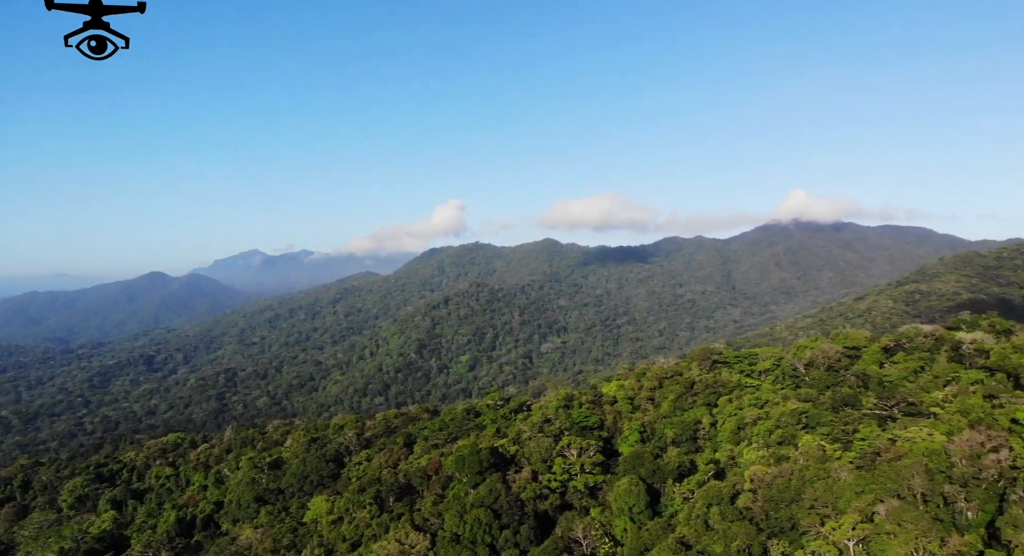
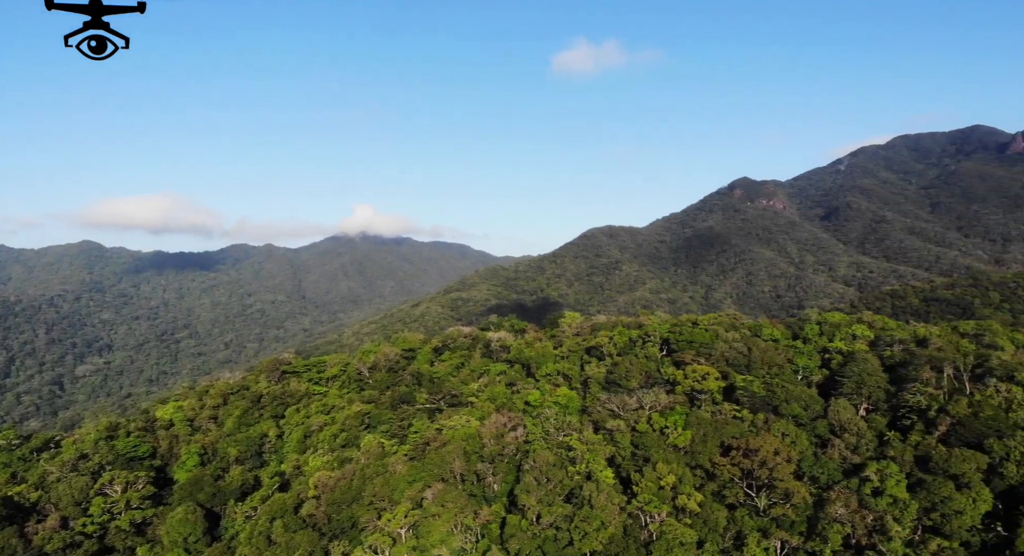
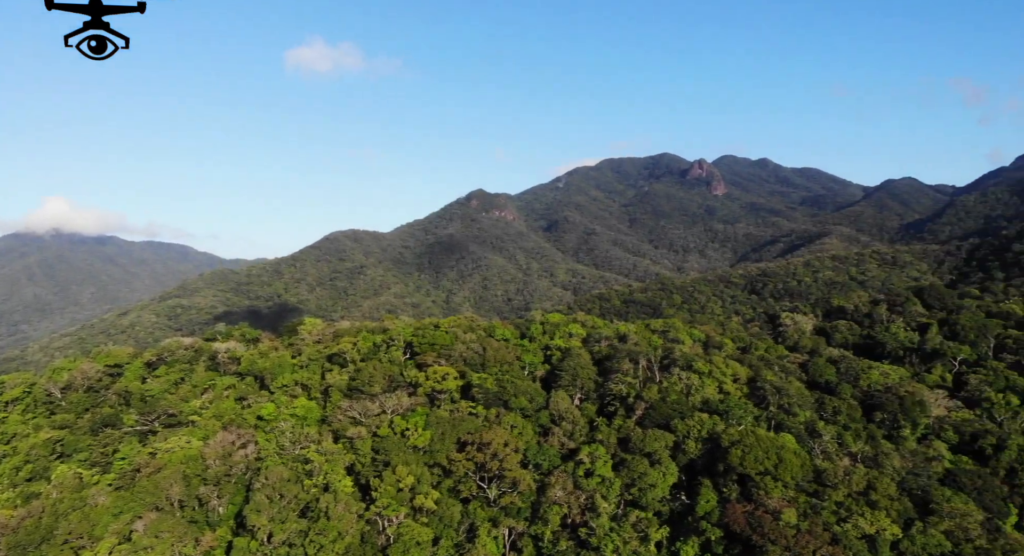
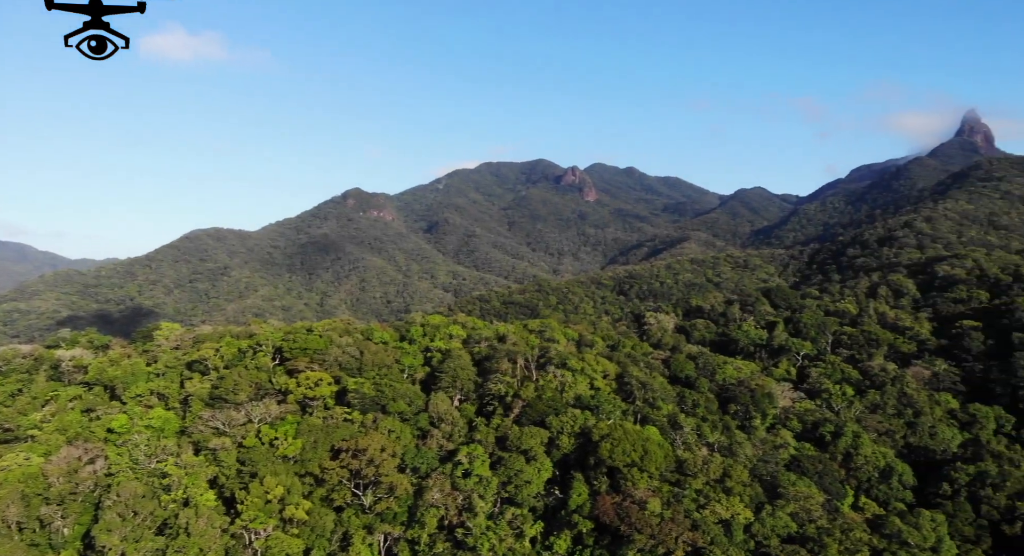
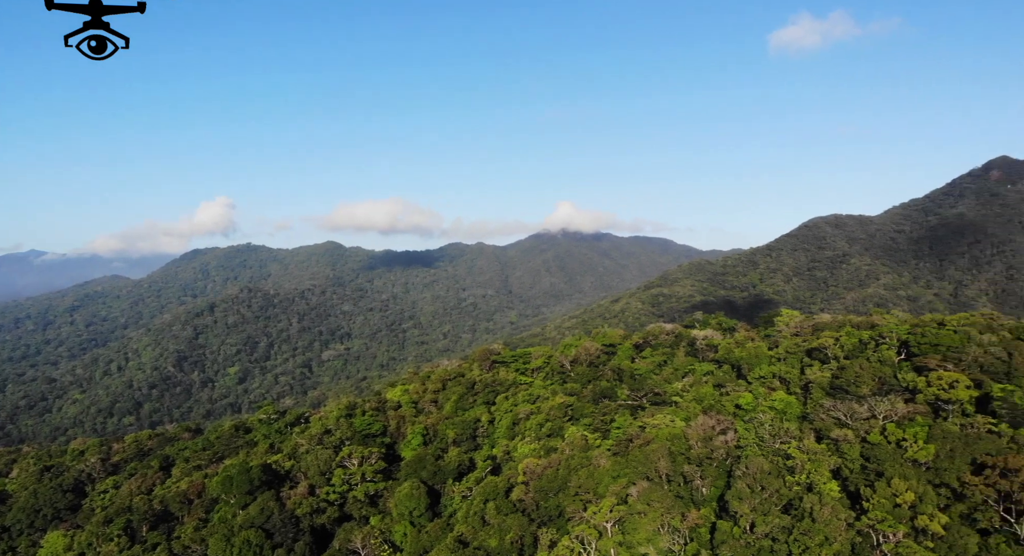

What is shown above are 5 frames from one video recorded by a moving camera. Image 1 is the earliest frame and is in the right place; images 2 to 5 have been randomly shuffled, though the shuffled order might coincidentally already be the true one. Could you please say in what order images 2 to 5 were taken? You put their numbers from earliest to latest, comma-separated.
5, 2, 3, 4
